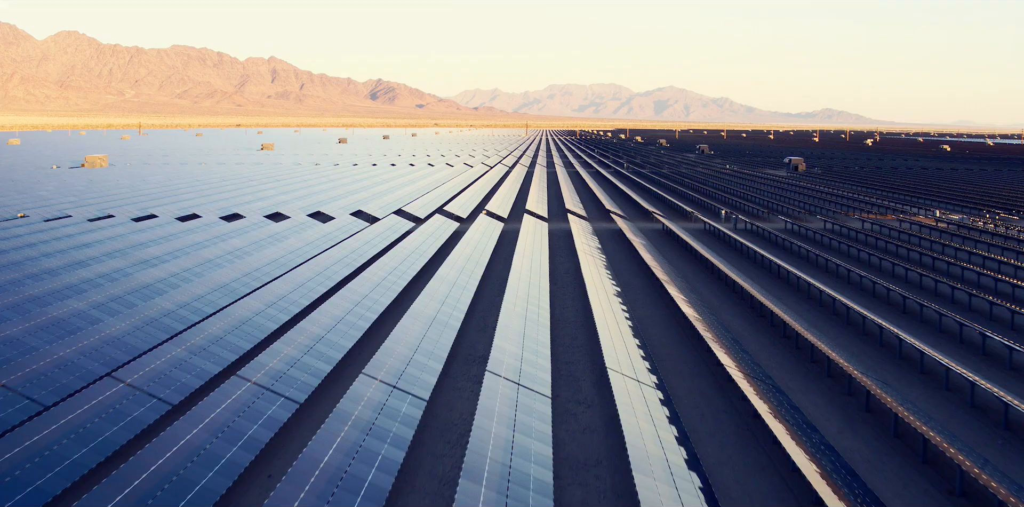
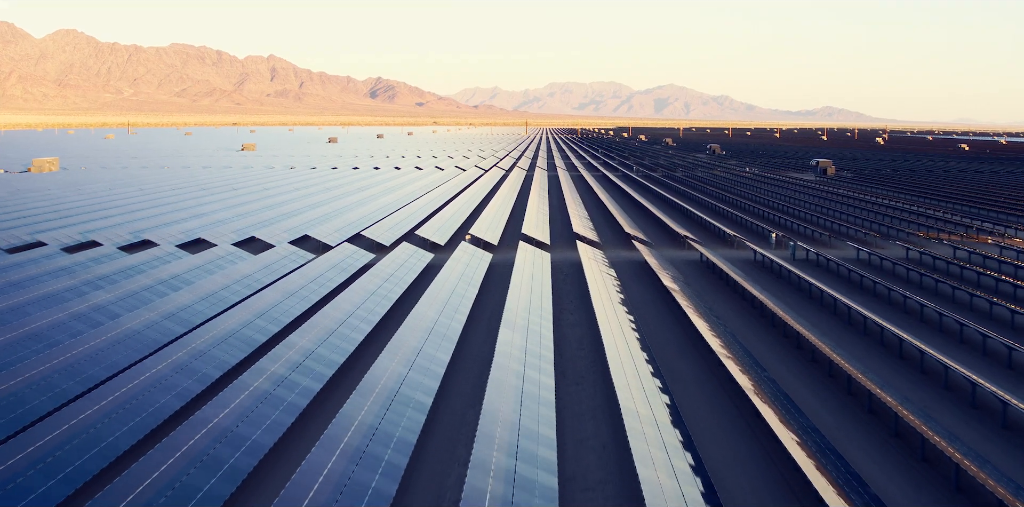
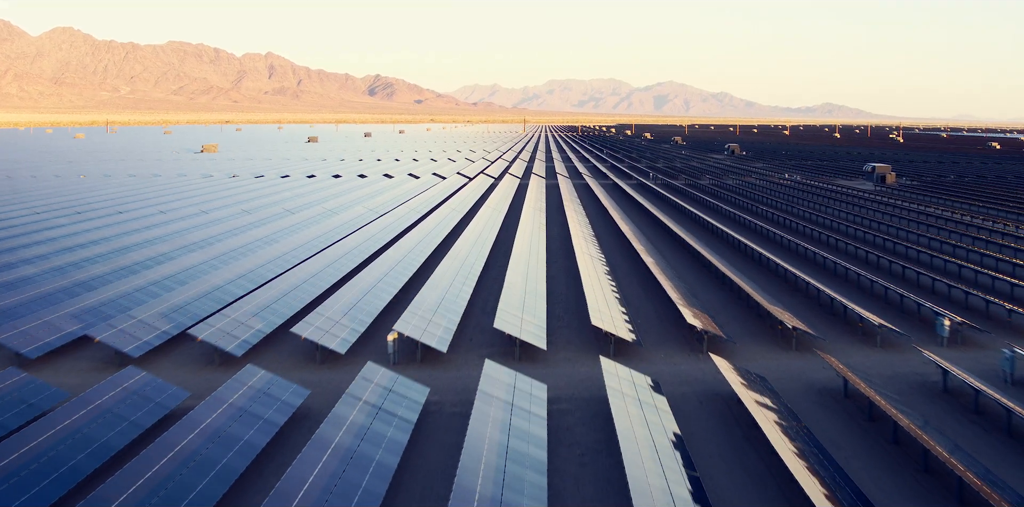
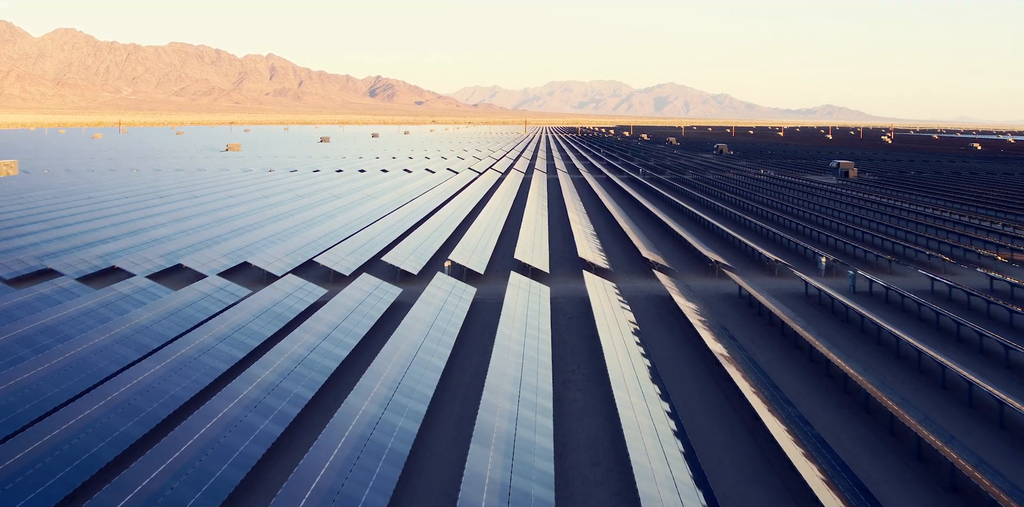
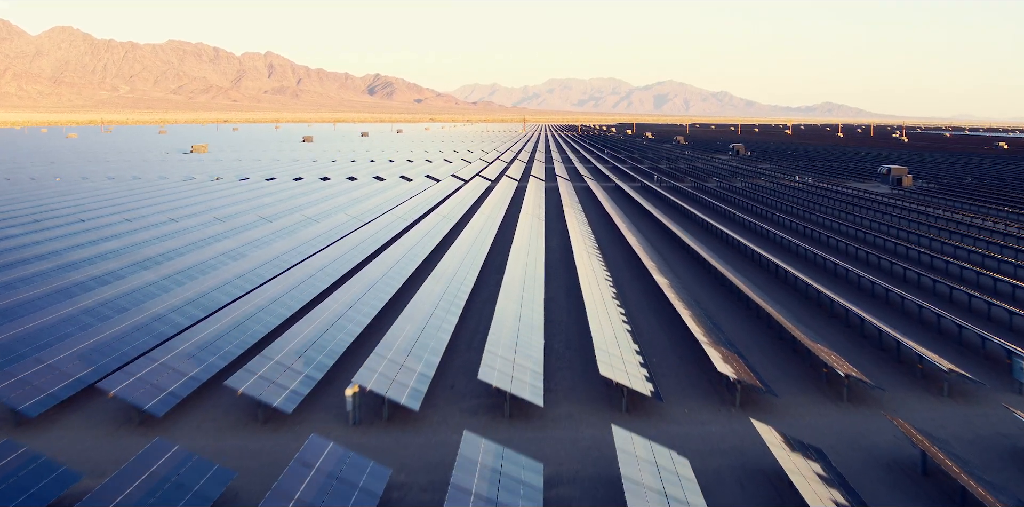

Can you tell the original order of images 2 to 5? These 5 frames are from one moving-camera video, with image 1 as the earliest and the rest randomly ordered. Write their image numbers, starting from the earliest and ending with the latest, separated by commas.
2, 4, 3, 5
